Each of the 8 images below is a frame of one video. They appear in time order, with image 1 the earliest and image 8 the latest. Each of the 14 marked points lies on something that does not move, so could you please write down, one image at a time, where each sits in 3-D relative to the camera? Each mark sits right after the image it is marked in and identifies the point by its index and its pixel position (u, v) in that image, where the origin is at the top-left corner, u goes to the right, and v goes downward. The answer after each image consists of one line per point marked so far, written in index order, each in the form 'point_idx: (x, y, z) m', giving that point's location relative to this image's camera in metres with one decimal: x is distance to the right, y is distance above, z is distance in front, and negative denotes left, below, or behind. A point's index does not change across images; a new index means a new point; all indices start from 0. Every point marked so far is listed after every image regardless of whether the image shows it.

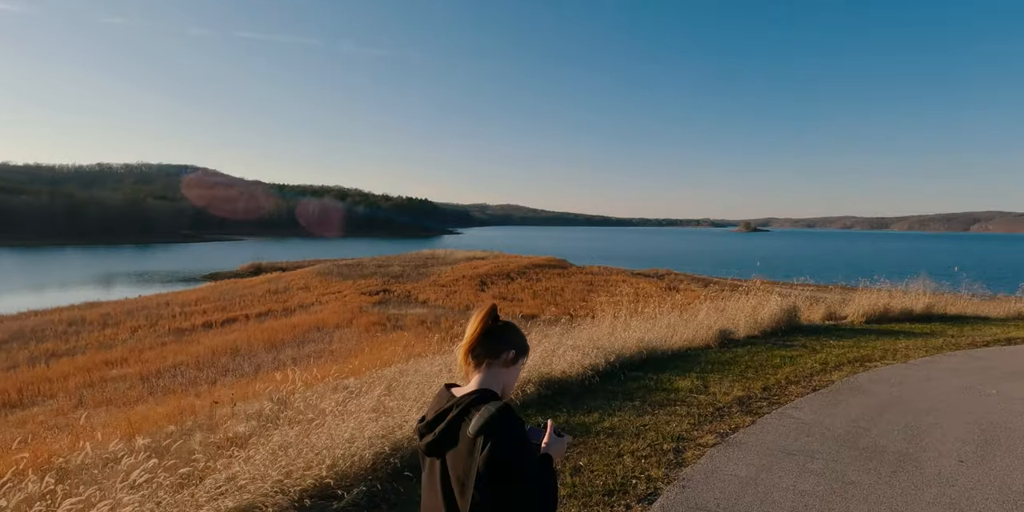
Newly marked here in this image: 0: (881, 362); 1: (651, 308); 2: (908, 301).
0: (+5.0, -1.4, +7.2) m
1: (+4.6, -1.6, +16.5) m
2: (+8.8, -1.0, +11.8) m
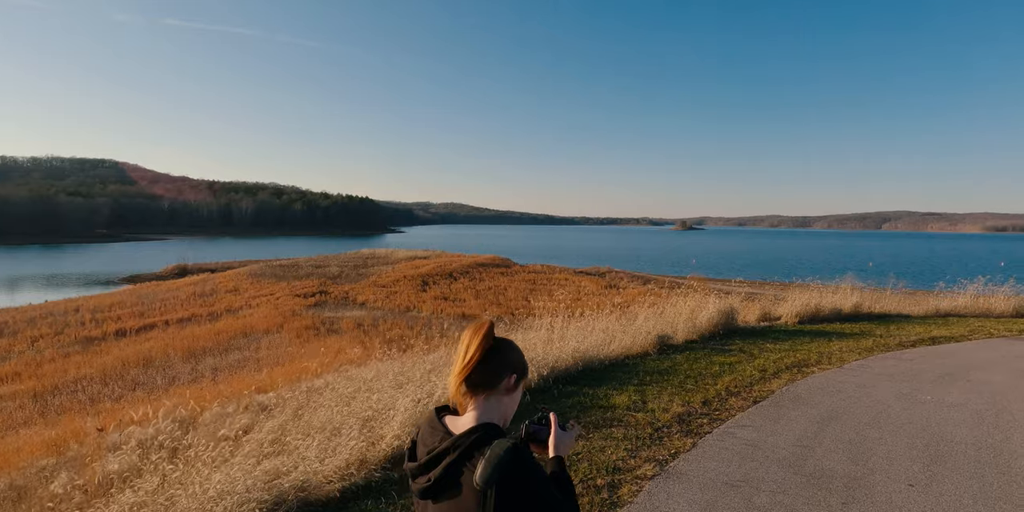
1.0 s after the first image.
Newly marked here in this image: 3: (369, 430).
0: (+4.1, -1.5, +7.1) m
1: (+2.7, -1.6, +16.2) m
2: (+7.3, -1.0, +12.0) m
3: (-1.2, -1.5, +4.6) m
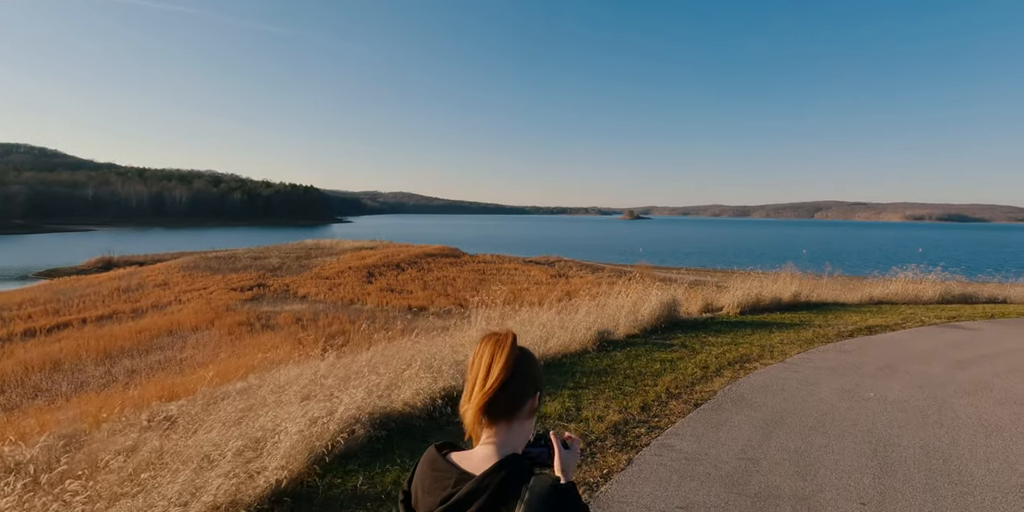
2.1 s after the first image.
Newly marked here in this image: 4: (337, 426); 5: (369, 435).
0: (+3.2, -1.4, +6.8) m
1: (+0.9, -1.4, +15.8) m
2: (+6.0, -0.7, +12.0) m
3: (-1.9, -1.5, +3.8) m
4: (-1.4, -1.4, +4.3) m
5: (-1.2, -1.5, +4.4) m
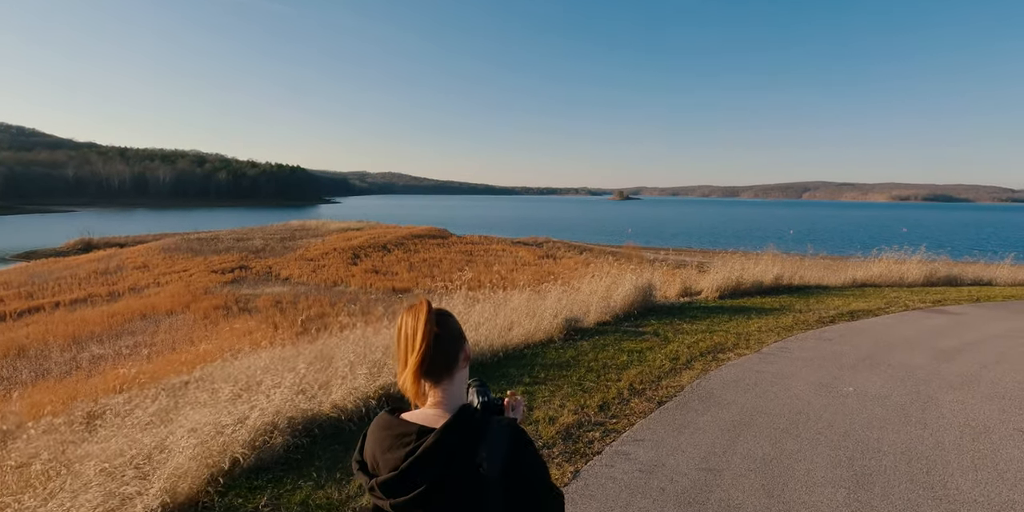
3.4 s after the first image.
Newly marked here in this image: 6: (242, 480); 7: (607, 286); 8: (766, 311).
0: (+2.6, -1.1, +6.3) m
1: (+0.2, -0.8, +15.3) m
2: (+5.4, -0.3, +11.6) m
3: (-2.4, -1.4, +3.3) m
4: (-1.9, -1.3, +3.8) m
5: (-1.6, -1.4, +3.9) m
6: (-1.8, -1.5, +3.5) m
7: (+1.7, -0.5, +9.5) m
8: (+4.2, -0.9, +8.9) m
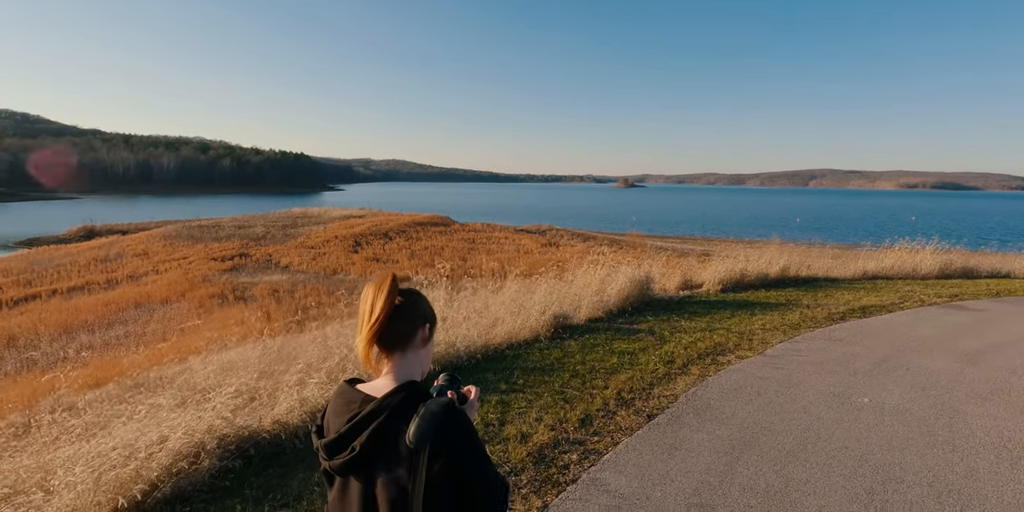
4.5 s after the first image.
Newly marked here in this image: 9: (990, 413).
0: (+2.4, -1.1, +5.8) m
1: (+0.1, -0.5, +14.7) m
2: (+5.2, -0.2, +11.0) m
3: (-2.6, -1.4, +2.8) m
4: (-2.1, -1.2, +3.3) m
5: (-1.9, -1.3, +3.4) m
6: (-2.0, -1.5, +3.0) m
7: (+1.5, -0.4, +8.9) m
8: (+4.0, -0.8, +8.3) m
9: (+3.8, -1.2, +4.2) m
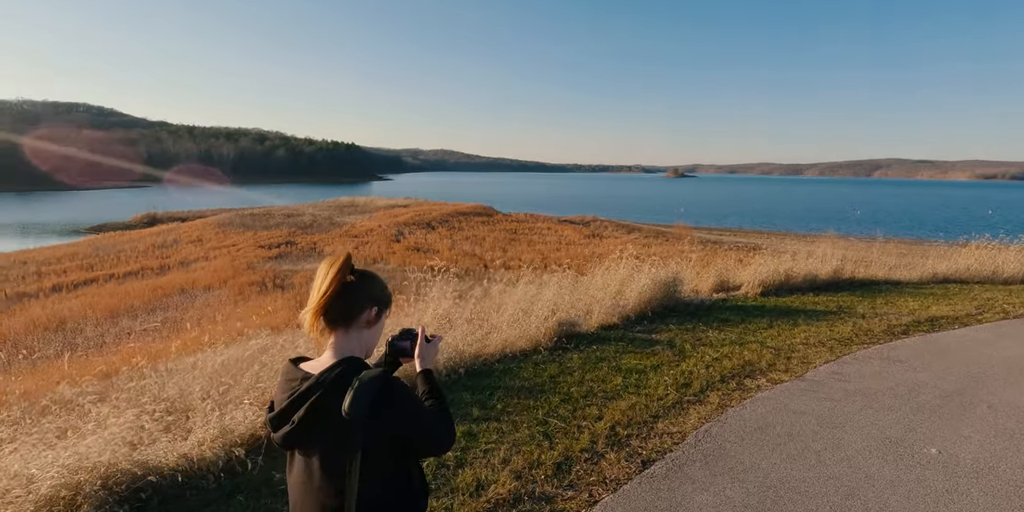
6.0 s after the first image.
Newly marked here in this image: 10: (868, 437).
0: (+2.3, -1.1, +4.8) m
1: (+0.8, -0.4, +13.9) m
2: (+5.5, -0.1, +9.7) m
3: (-3.0, -1.4, +2.2) m
4: (-2.4, -1.2, +2.7) m
5: (-2.2, -1.3, +2.8) m
6: (-2.4, -1.5, +2.5) m
7: (+1.7, -0.3, +8.0) m
8: (+4.1, -0.8, +7.2) m
9: (+3.5, -1.3, +3.1) m
10: (+2.5, -1.2, +3.7) m
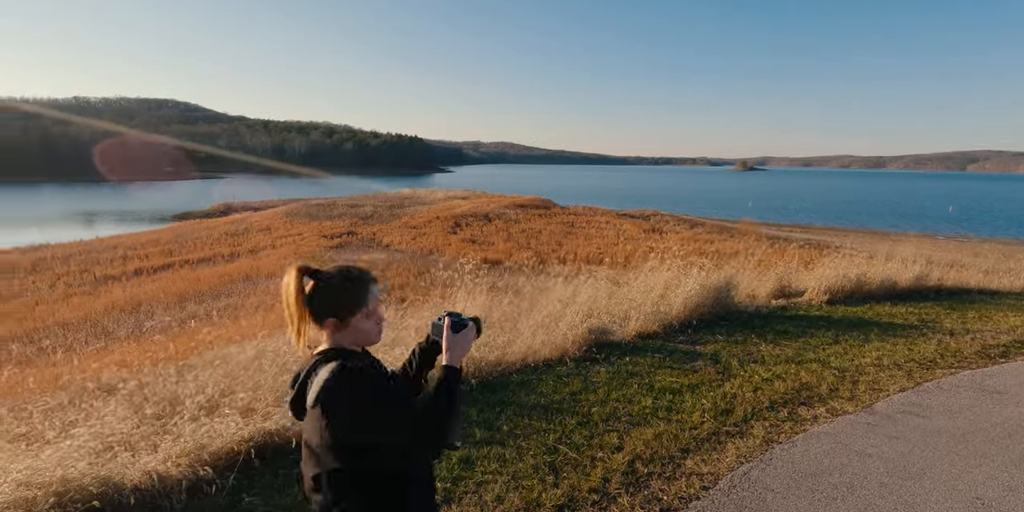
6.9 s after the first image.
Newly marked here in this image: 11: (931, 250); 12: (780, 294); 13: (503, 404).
0: (+2.4, -1.2, +4.1) m
1: (+1.9, -0.3, +13.3) m
2: (+6.2, -0.2, +8.6) m
3: (-3.1, -1.4, +2.1) m
4: (-2.5, -1.2, +2.5) m
5: (-2.3, -1.3, +2.6) m
6: (-2.5, -1.5, +2.3) m
7: (+2.2, -0.4, +7.3) m
8: (+4.5, -0.9, +6.3) m
9: (+3.4, -1.4, +2.3) m
10: (+2.5, -1.3, +3.0) m
11: (+10.5, +0.1, +13.4) m
12: (+4.2, -0.6, +8.3) m
13: (-0.1, -1.1, +4.2) m
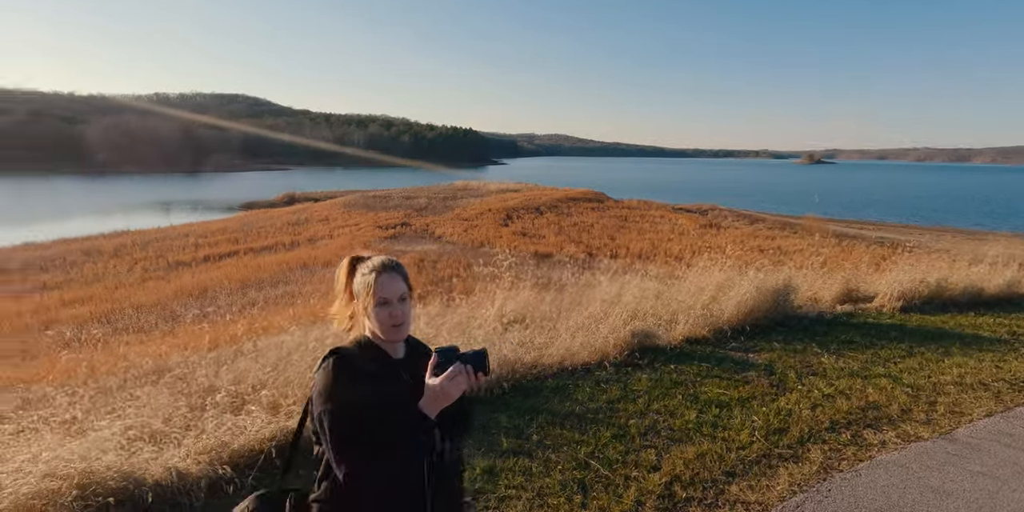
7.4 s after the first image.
0: (+2.6, -1.2, +3.7) m
1: (+3.0, -0.2, +12.9) m
2: (+6.8, -0.2, +7.8) m
3: (-3.0, -1.3, +2.2) m
4: (-2.4, -1.2, +2.5) m
5: (-2.2, -1.3, +2.6) m
6: (-2.4, -1.4, +2.3) m
7: (+2.7, -0.3, +6.9) m
8: (+5.0, -0.9, +5.6) m
9: (+3.5, -1.5, +1.8) m
10: (+2.6, -1.4, +2.5) m
11: (+11.6, +0.1, +12.1) m
12: (+4.8, -0.6, +7.6) m
13: (+0.2, -1.1, +4.0) m
